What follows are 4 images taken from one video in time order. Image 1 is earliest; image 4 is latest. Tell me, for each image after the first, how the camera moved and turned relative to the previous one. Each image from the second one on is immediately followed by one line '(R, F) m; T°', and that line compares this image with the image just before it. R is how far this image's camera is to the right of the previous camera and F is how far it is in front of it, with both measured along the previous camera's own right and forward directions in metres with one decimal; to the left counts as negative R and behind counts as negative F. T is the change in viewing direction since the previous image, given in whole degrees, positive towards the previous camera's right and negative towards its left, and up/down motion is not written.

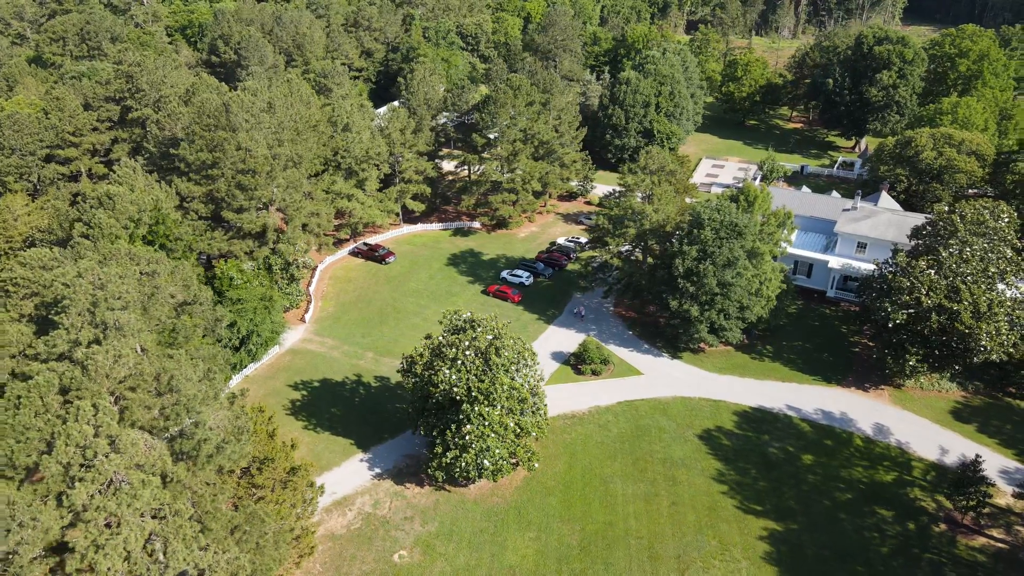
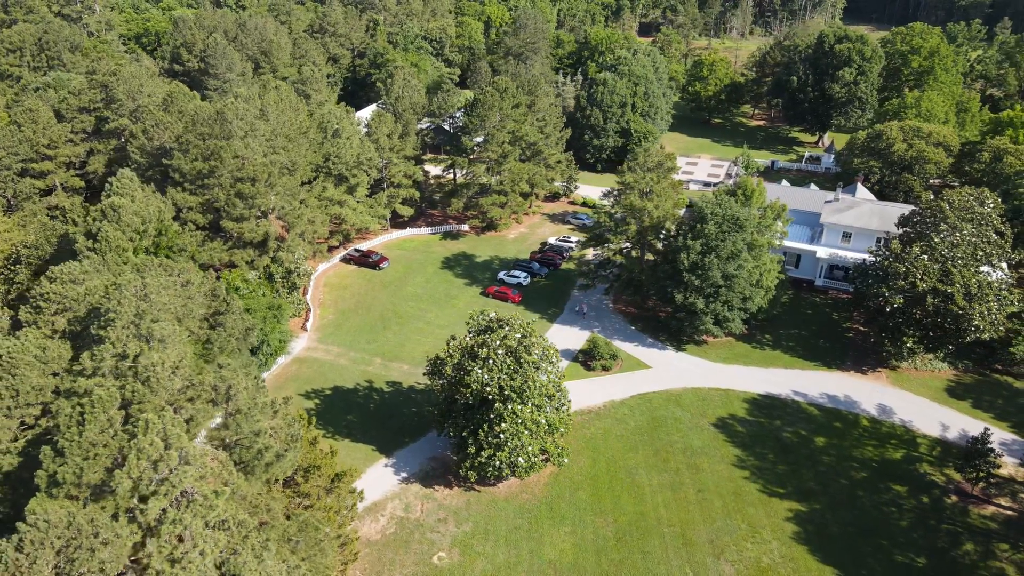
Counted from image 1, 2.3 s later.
(-3.3, -0.2) m; +4°
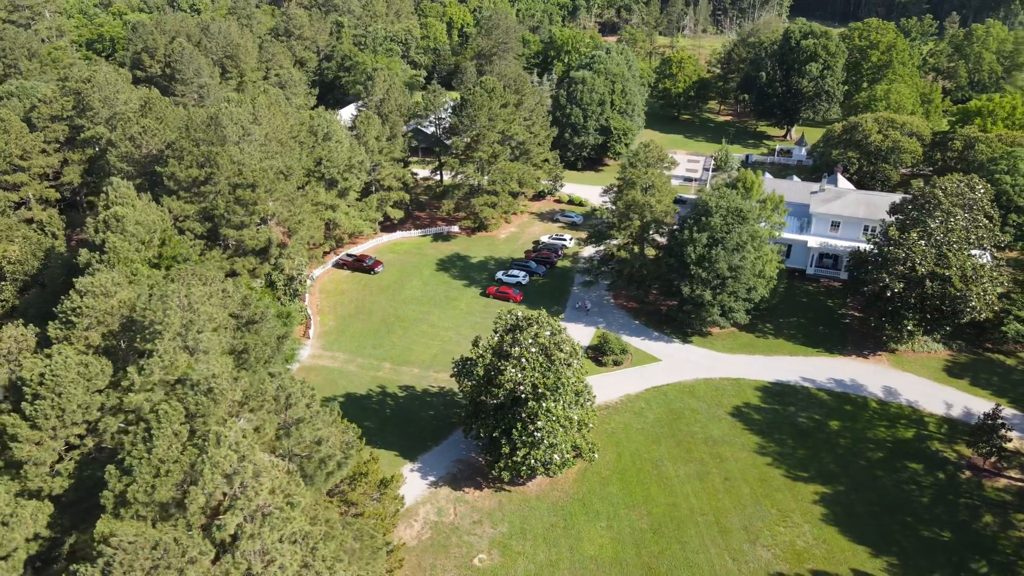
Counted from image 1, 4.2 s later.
(-3.3, +0.2) m; +4°
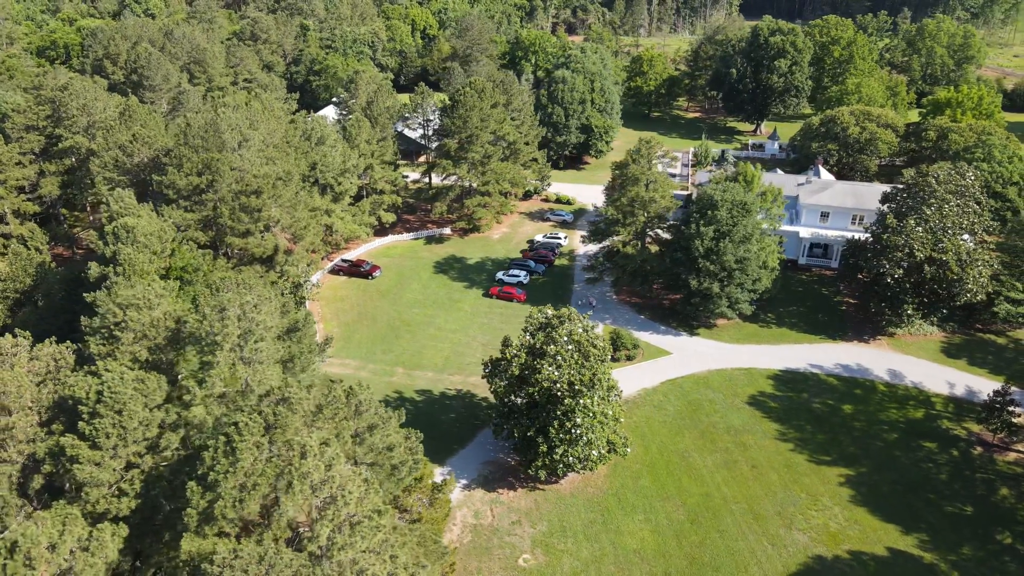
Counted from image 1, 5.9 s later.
(-3.5, +0.2) m; +4°
